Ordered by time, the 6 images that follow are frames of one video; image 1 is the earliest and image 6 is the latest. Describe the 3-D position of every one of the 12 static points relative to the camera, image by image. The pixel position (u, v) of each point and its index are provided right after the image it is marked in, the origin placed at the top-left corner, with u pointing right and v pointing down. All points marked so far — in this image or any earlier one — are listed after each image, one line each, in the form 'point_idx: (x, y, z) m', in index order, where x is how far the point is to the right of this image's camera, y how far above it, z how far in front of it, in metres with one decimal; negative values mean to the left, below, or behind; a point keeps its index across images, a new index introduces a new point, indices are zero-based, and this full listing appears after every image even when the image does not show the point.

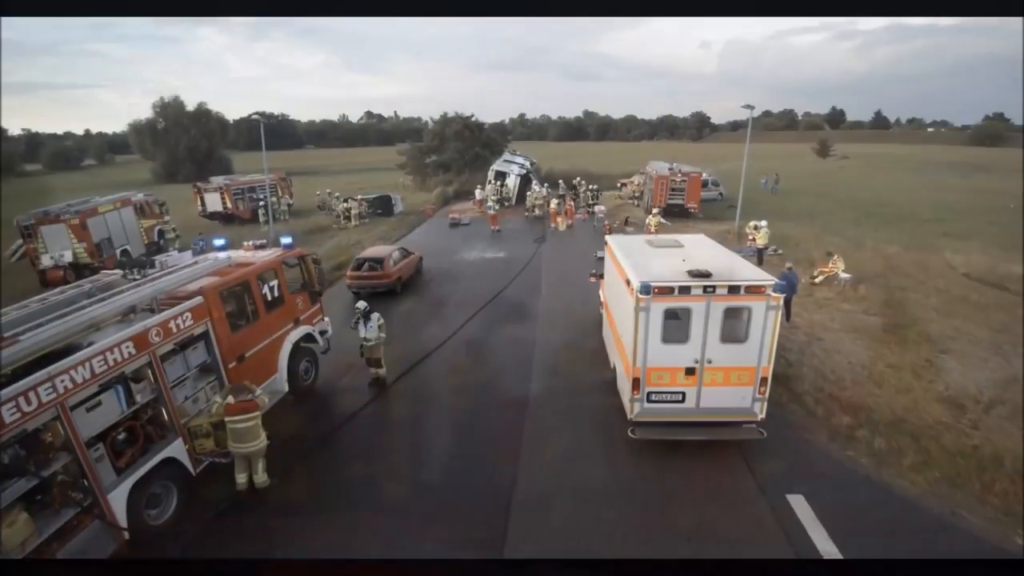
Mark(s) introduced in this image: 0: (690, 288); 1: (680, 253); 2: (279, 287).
0: (+1.9, 0.0, +6.1) m
1: (+2.3, +0.5, +7.5) m
2: (-3.5, 0.0, +8.3) m
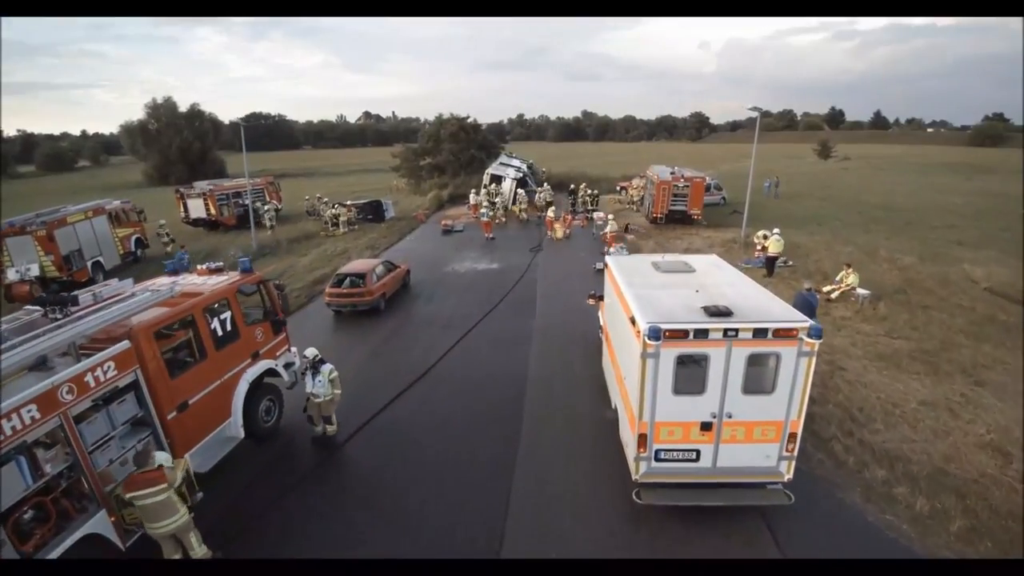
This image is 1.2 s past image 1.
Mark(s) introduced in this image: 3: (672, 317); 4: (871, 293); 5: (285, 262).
0: (+1.8, -0.4, +5.1) m
1: (+2.1, +0.1, +6.5) m
2: (-3.6, -0.4, +7.3) m
3: (+1.5, -0.3, +5.3) m
4: (+8.1, -0.1, +12.9) m
5: (-7.2, +0.9, +18.1) m
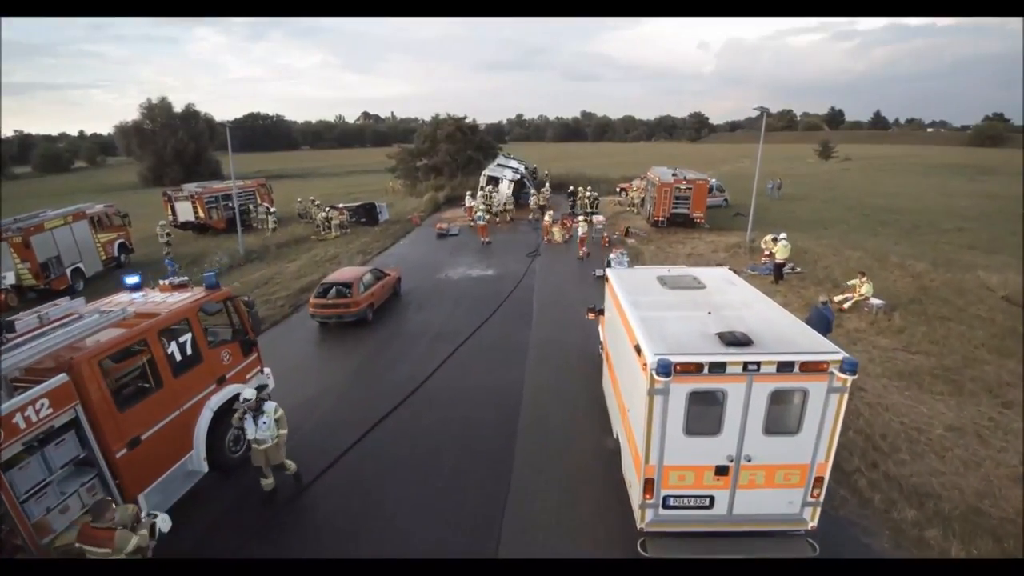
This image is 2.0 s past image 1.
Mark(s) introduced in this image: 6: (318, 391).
0: (+1.7, -0.6, +4.4) m
1: (+2.0, -0.1, +5.9) m
2: (-3.7, -0.6, +6.7) m
3: (+1.4, -0.5, +4.6) m
4: (+8.0, -0.3, +12.2) m
5: (-7.3, +0.7, +17.4) m
6: (-3.4, -1.7, +10.2) m
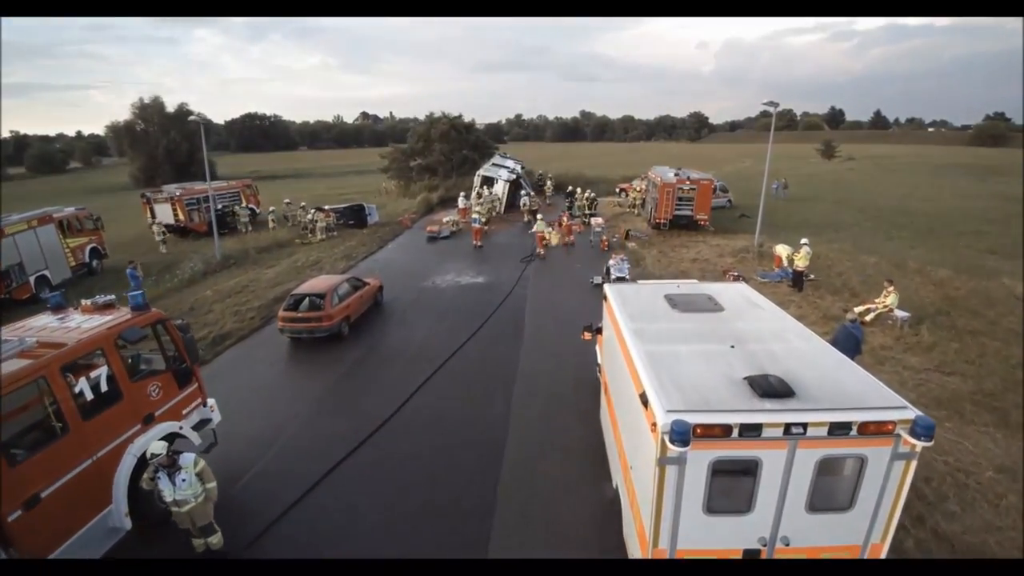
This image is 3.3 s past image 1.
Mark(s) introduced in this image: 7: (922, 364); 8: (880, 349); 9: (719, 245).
0: (+1.5, -0.8, +3.4) m
1: (+1.8, -0.3, +4.8) m
2: (-3.9, -0.8, +5.6) m
3: (+1.2, -0.7, +3.6) m
4: (+7.8, -0.5, +11.2) m
5: (-7.6, +0.4, +16.4) m
6: (-3.6, -1.9, +9.1) m
7: (+6.9, -1.3, +9.6) m
8: (+6.8, -1.1, +10.5) m
9: (+6.9, +1.4, +19.0) m
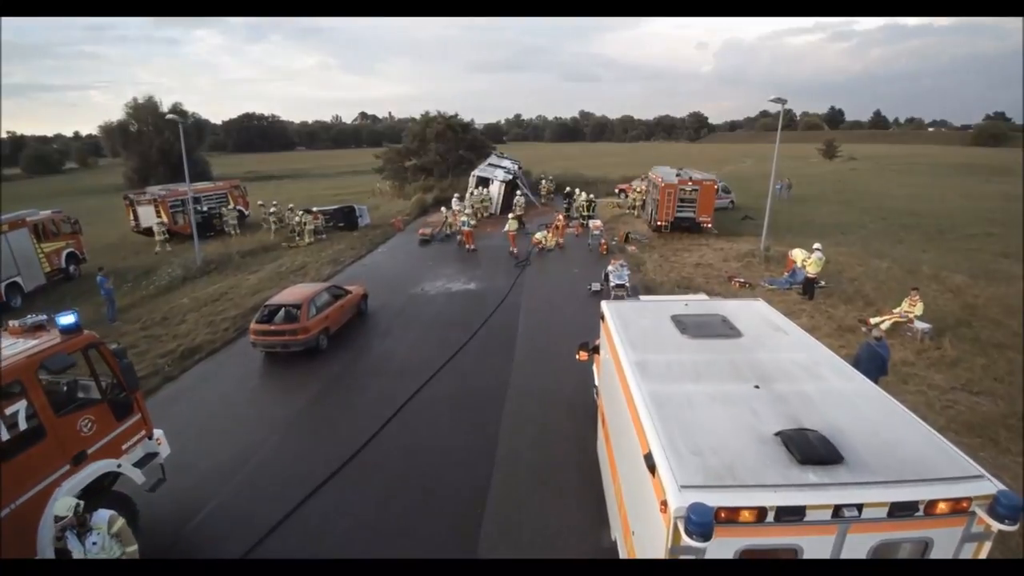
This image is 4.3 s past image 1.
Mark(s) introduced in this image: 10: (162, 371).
0: (+1.3, -1.0, +2.6) m
1: (+1.7, -0.5, +4.0) m
2: (-4.1, -1.0, +4.8) m
3: (+1.1, -0.9, +2.8) m
4: (+7.7, -0.7, +10.4) m
5: (-7.7, +0.2, +15.6) m
6: (-3.7, -2.1, +8.3) m
7: (+6.8, -1.5, +8.8) m
8: (+6.6, -1.3, +9.7) m
9: (+6.7, +1.3, +18.2) m
10: (-6.1, -1.5, +10.0) m
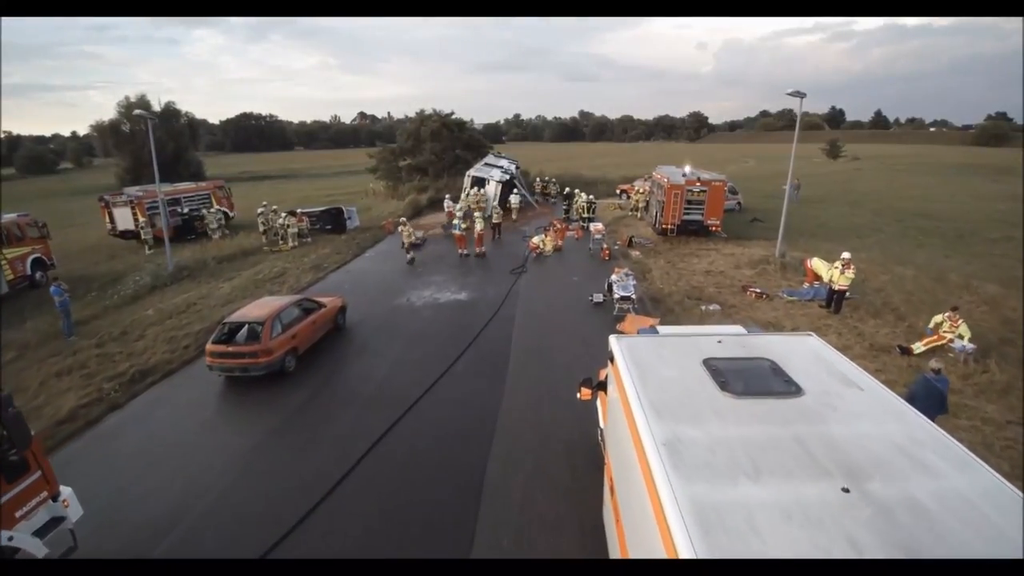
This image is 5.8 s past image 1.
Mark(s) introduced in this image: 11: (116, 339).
0: (+1.2, -1.2, +1.4) m
1: (+1.5, -0.7, +2.9) m
2: (-4.2, -1.3, +3.7) m
3: (+0.9, -1.1, +1.7) m
4: (+7.5, -0.9, +9.2) m
5: (-7.8, 0.0, +14.4) m
6: (-3.8, -2.4, +7.2) m
7: (+6.6, -1.7, +7.7) m
8: (+6.5, -1.5, +8.6) m
9: (+6.6, +1.0, +17.1) m
10: (-6.3, -1.7, +8.8) m
11: (-7.7, -1.0, +11.2) m
